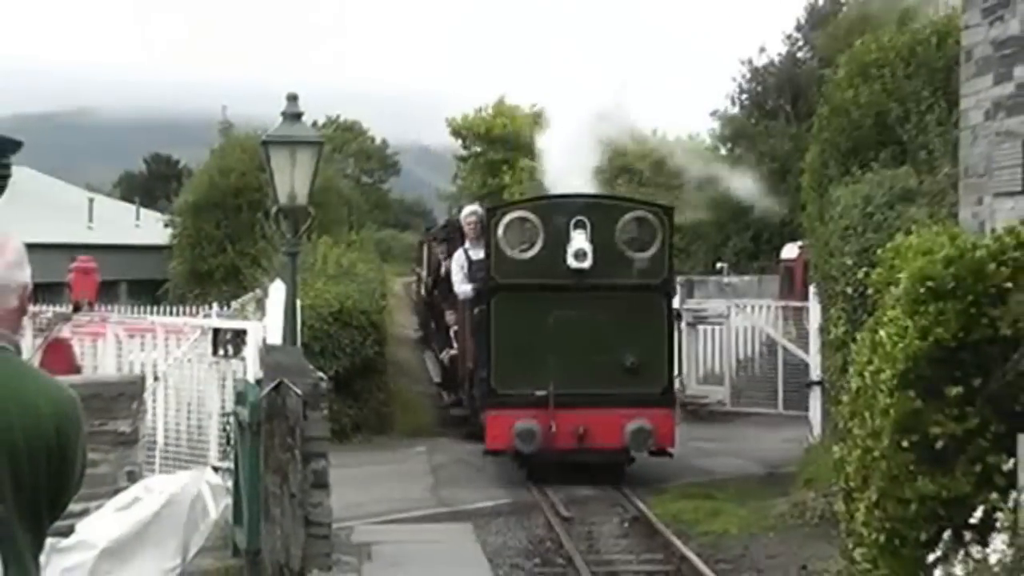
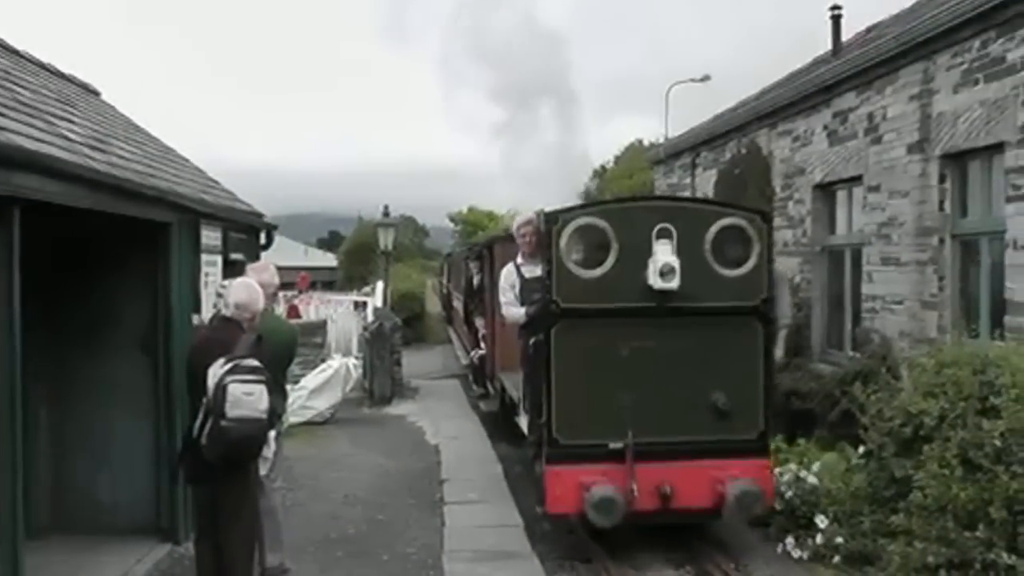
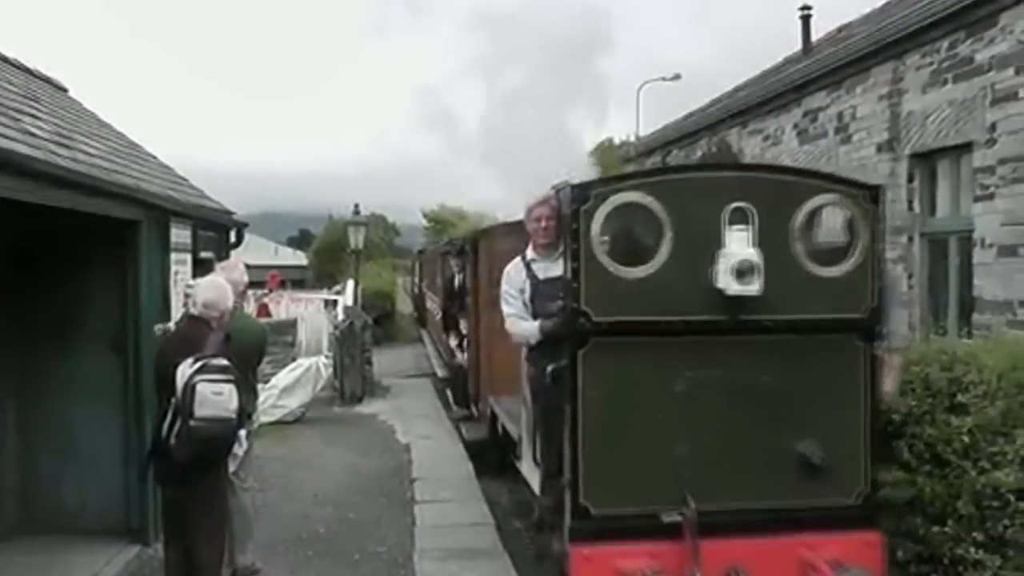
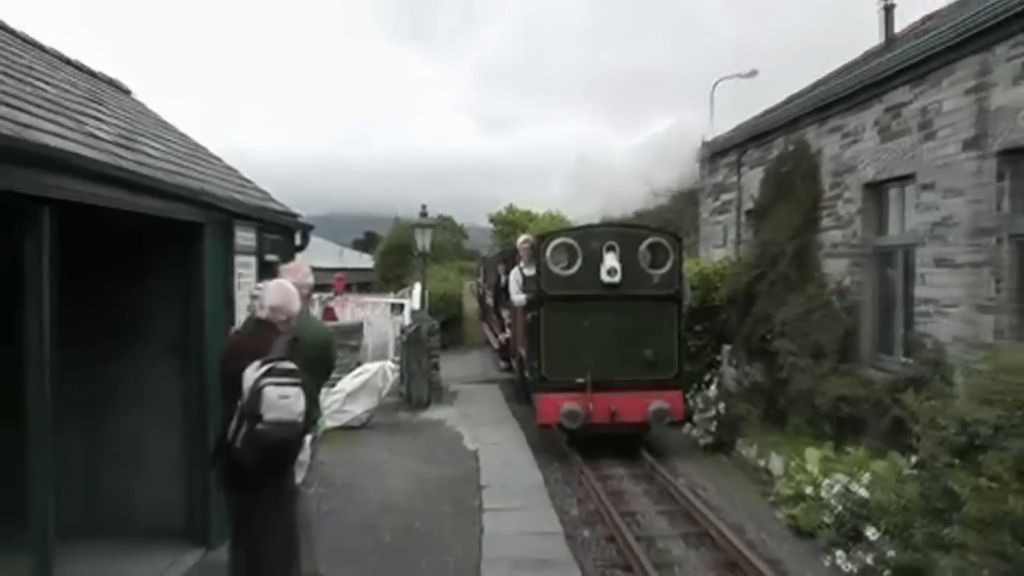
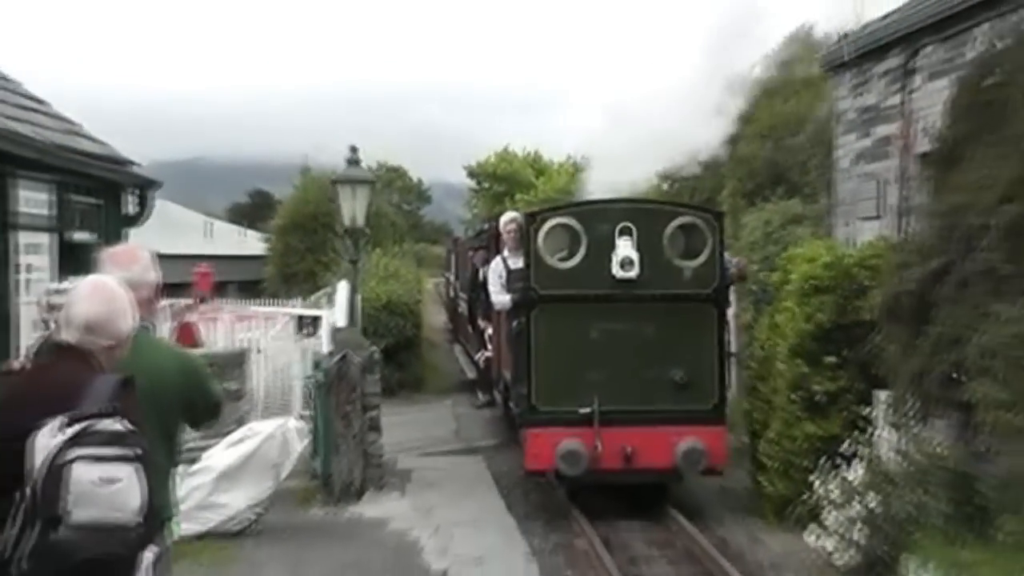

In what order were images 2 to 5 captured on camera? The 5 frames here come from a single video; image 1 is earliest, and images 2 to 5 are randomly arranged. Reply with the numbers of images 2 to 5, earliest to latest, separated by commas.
5, 4, 2, 3
